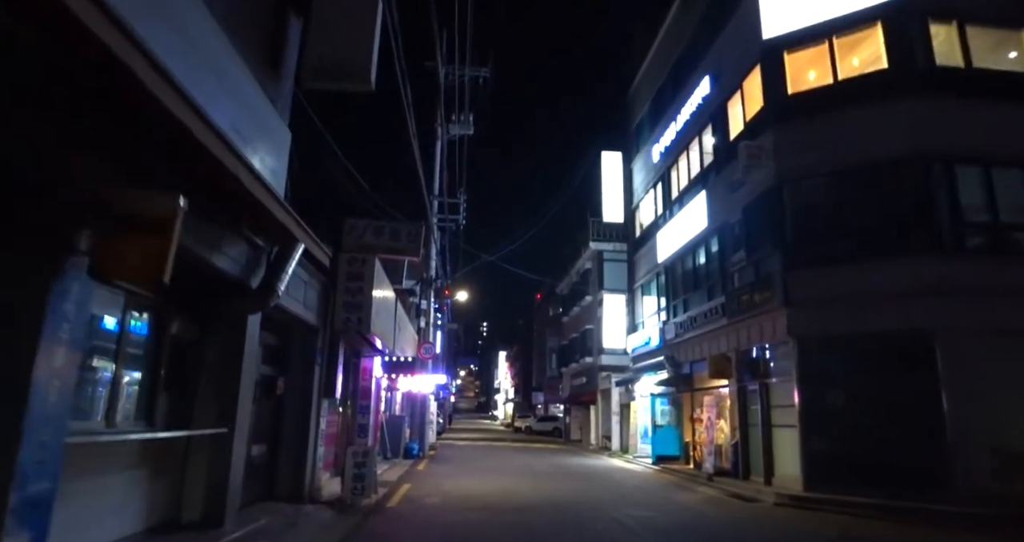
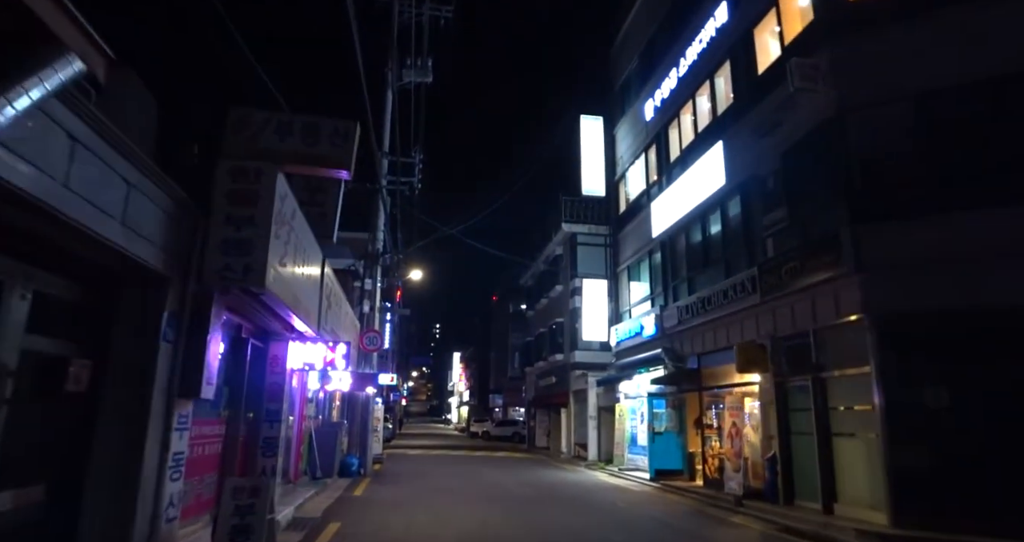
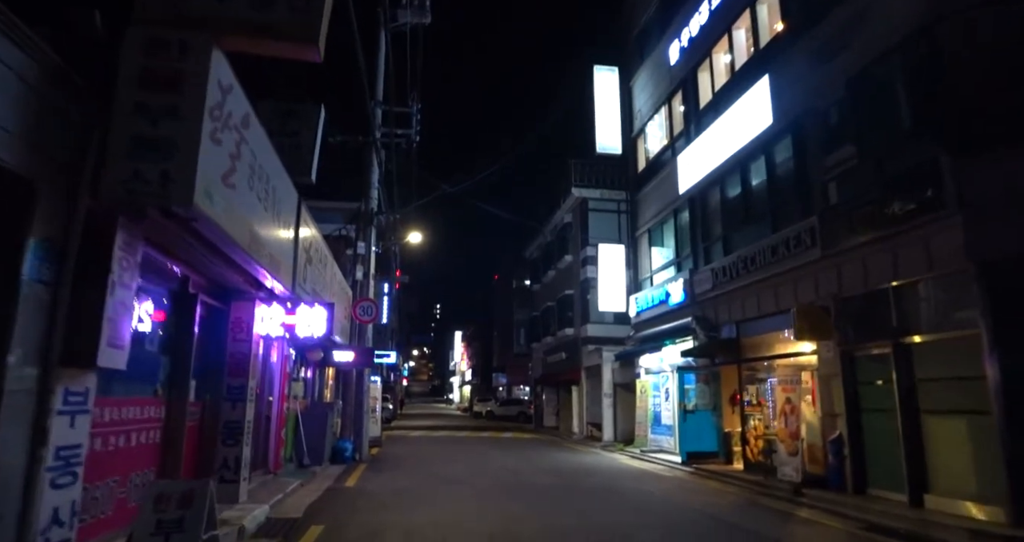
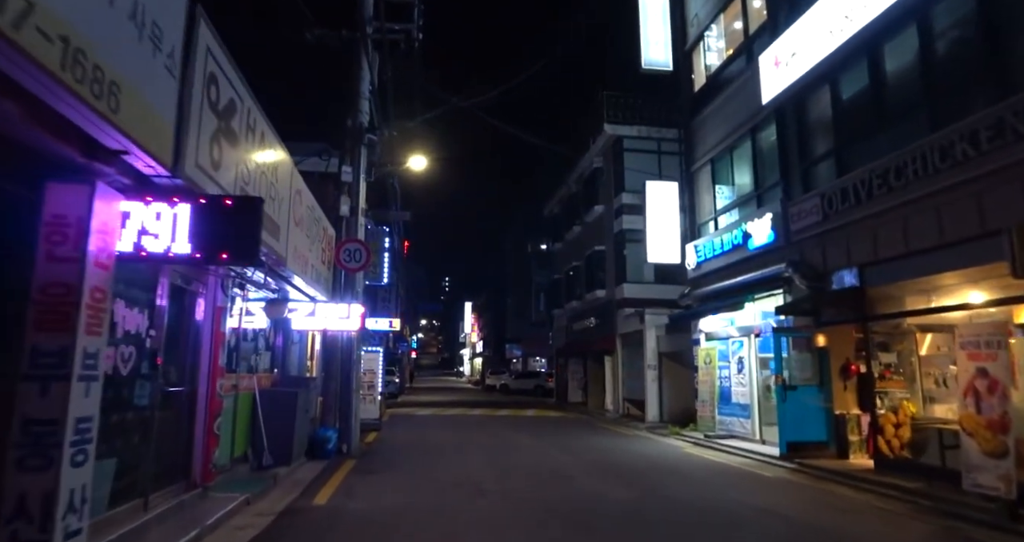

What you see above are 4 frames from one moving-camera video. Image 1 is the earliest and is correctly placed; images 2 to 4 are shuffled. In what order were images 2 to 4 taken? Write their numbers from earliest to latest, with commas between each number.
2, 3, 4
